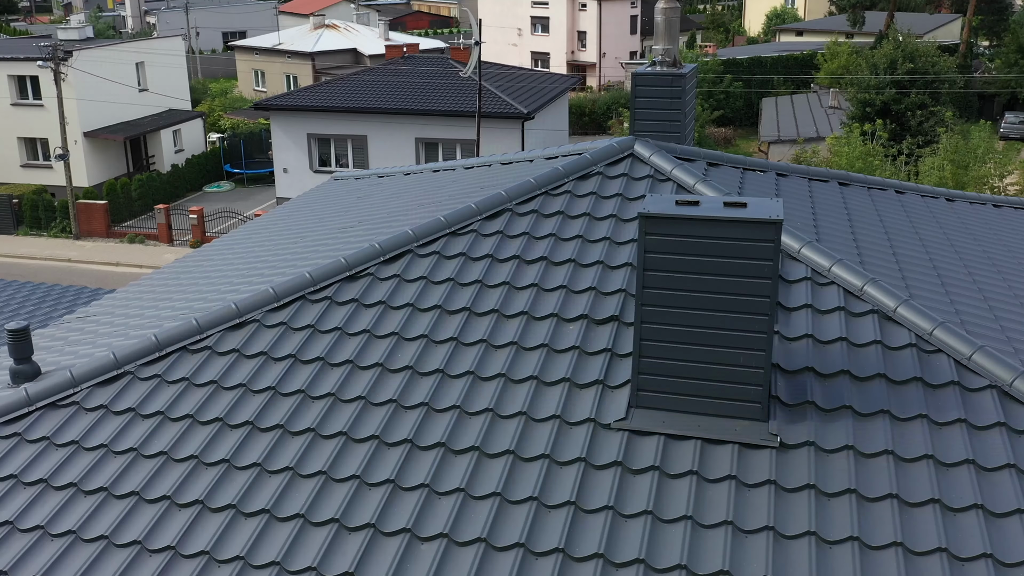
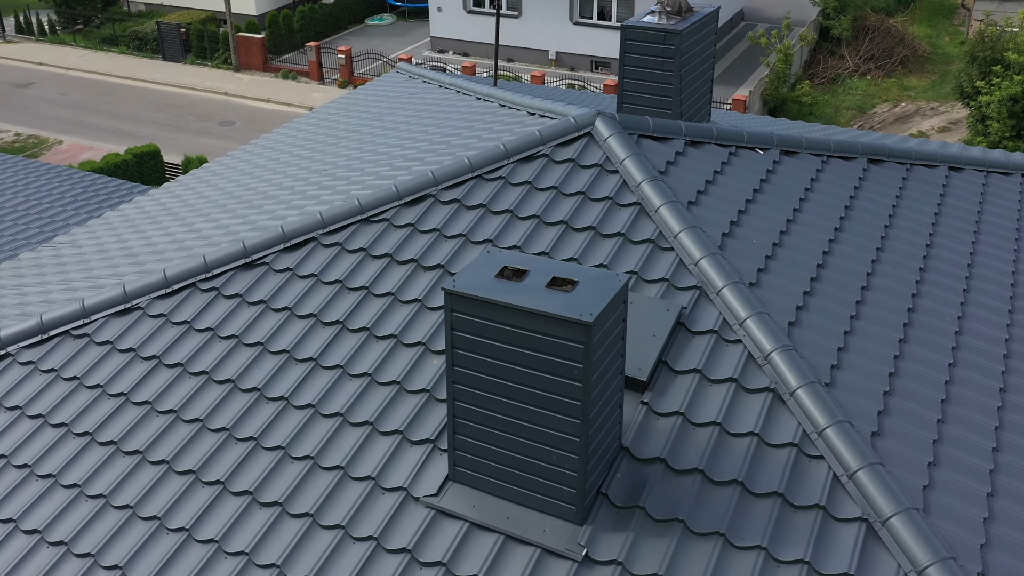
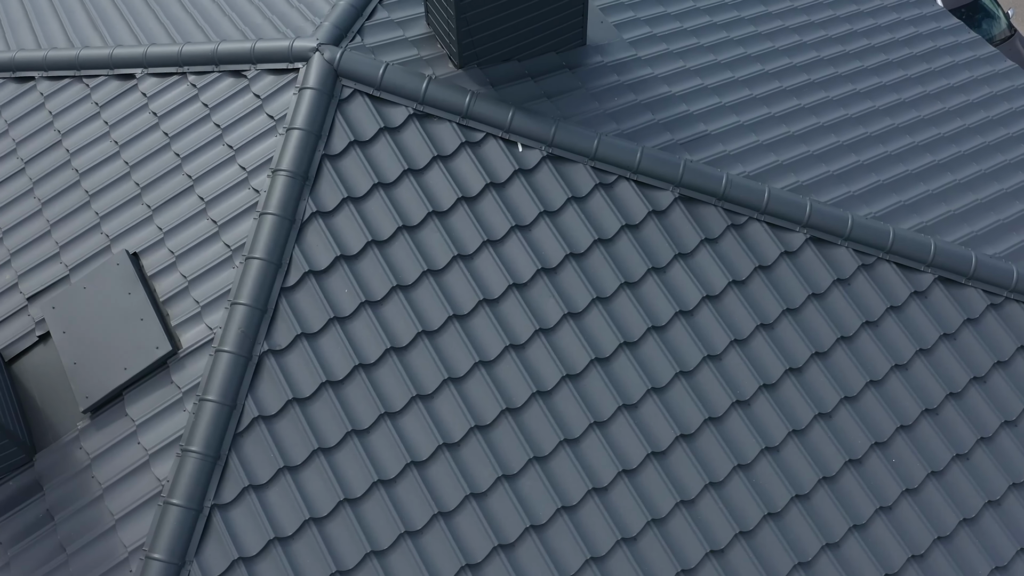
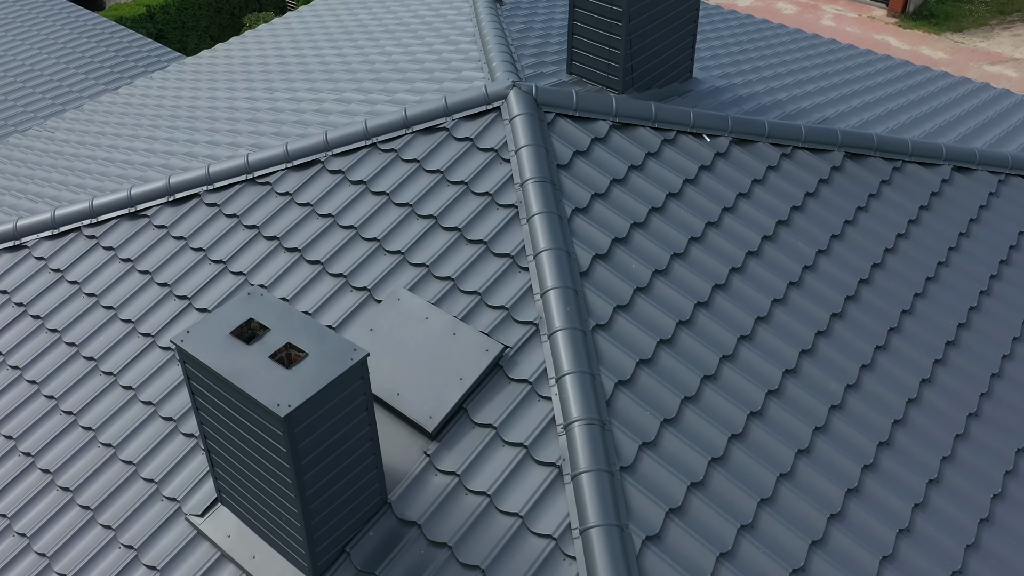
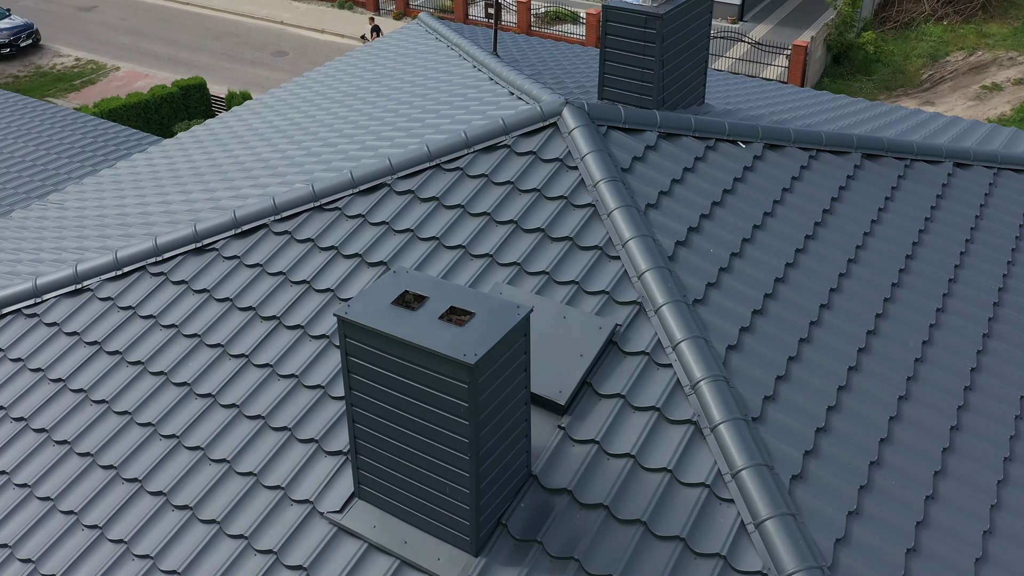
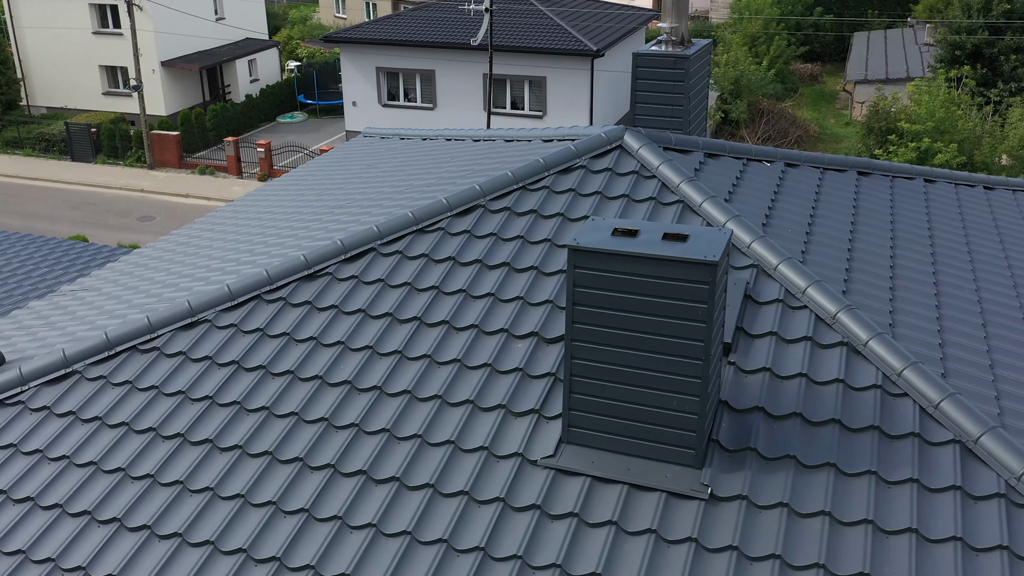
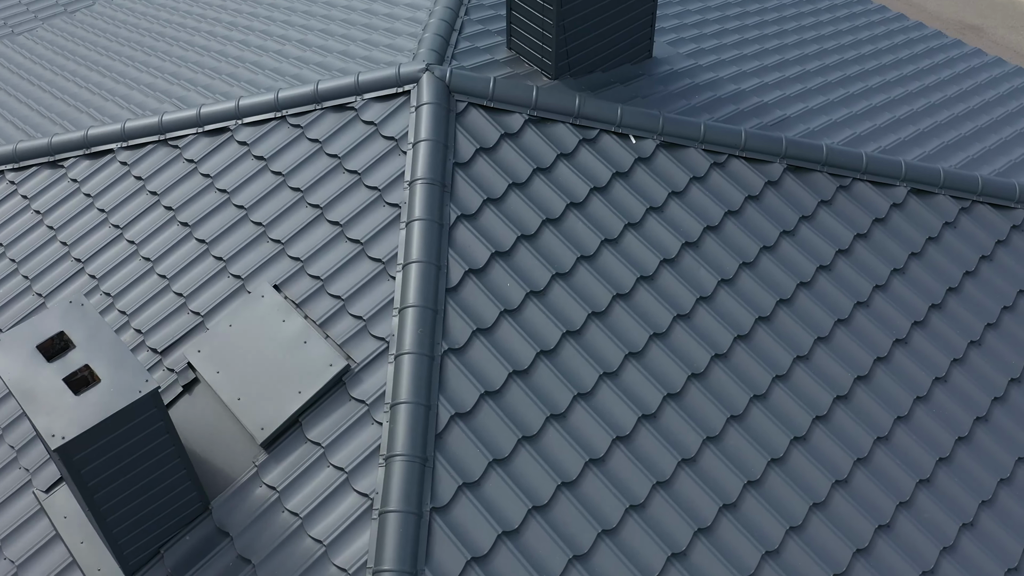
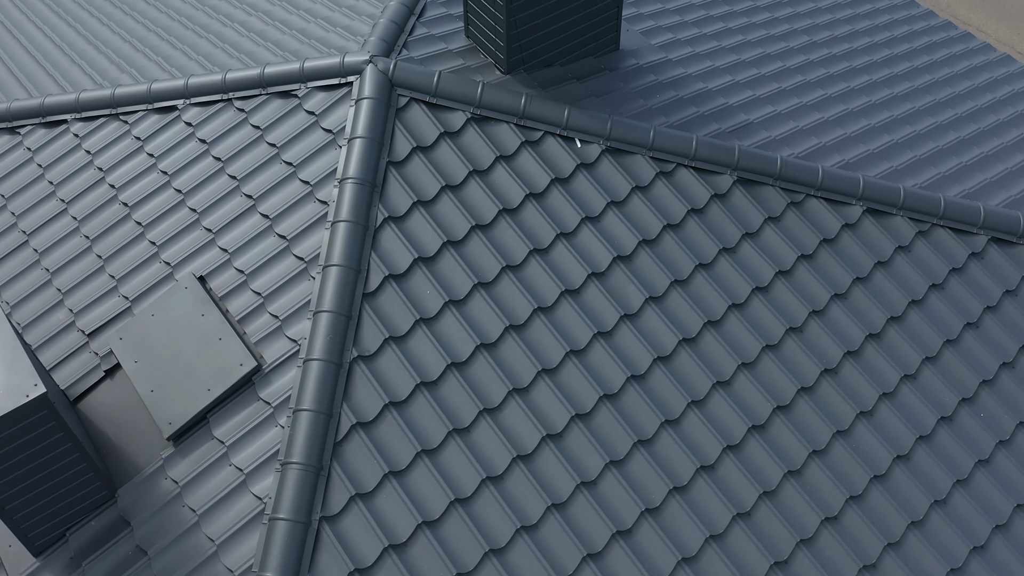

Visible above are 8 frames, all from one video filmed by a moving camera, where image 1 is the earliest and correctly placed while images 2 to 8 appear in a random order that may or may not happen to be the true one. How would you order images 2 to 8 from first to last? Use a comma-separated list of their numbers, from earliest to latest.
6, 2, 5, 4, 7, 8, 3
